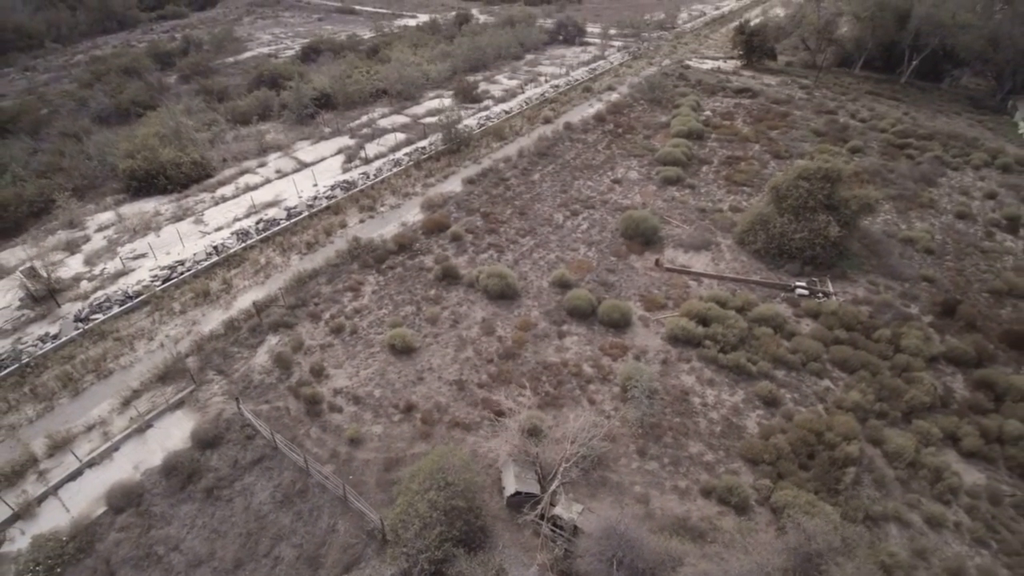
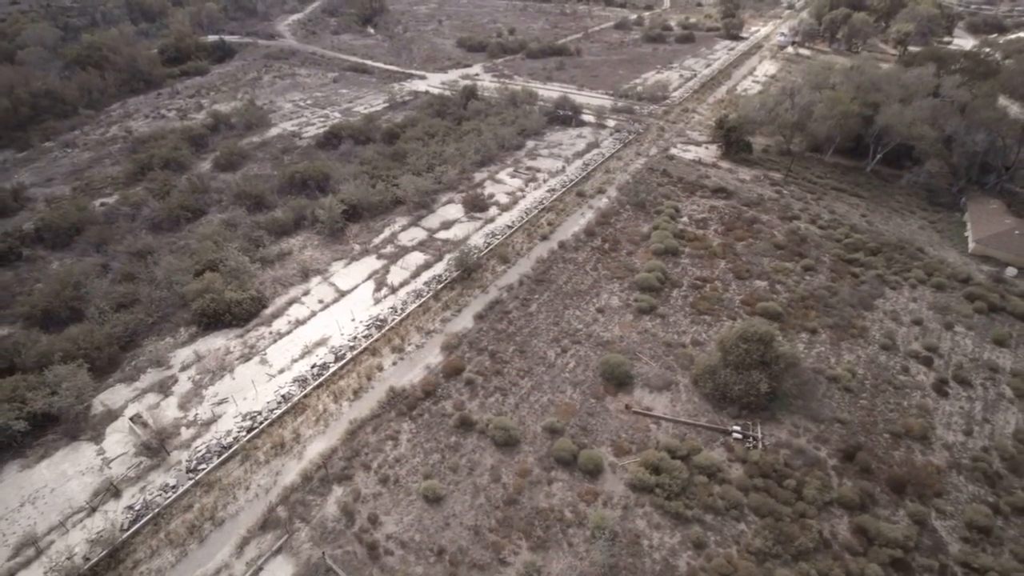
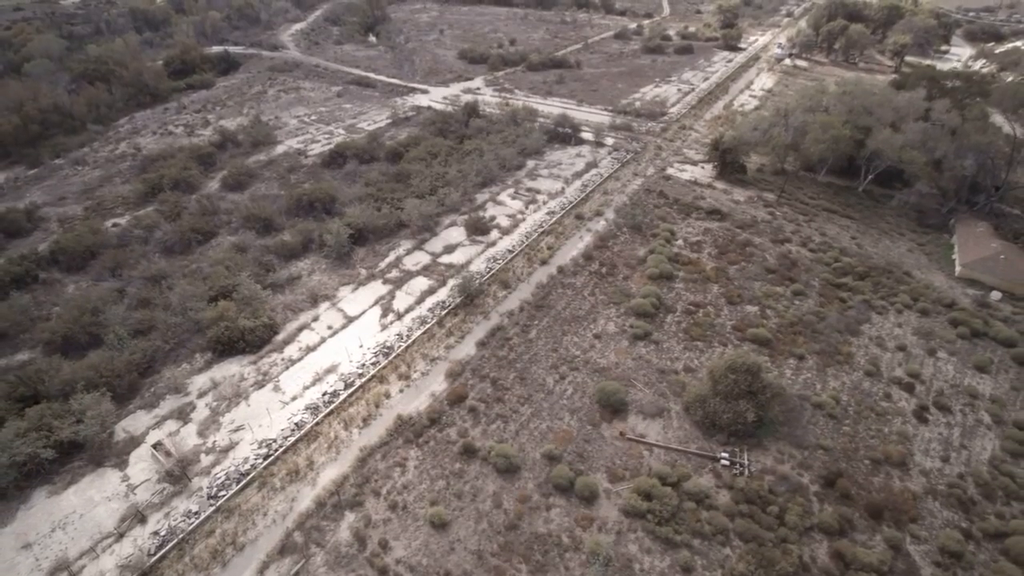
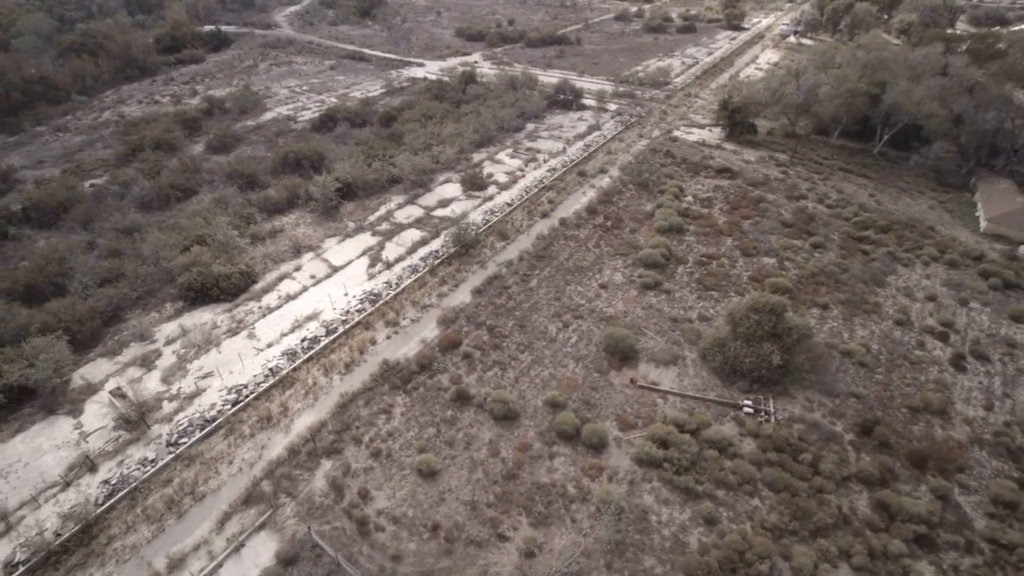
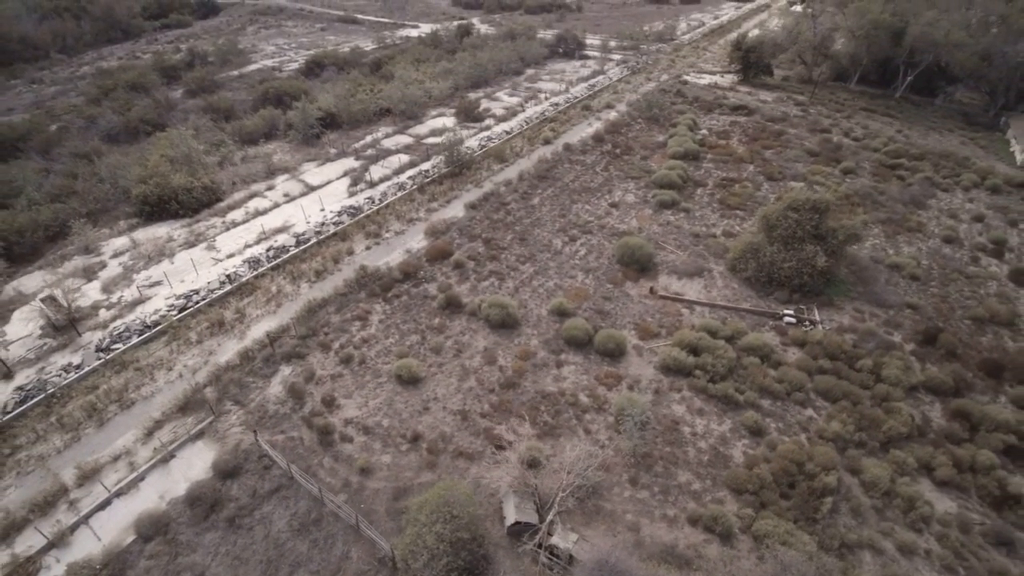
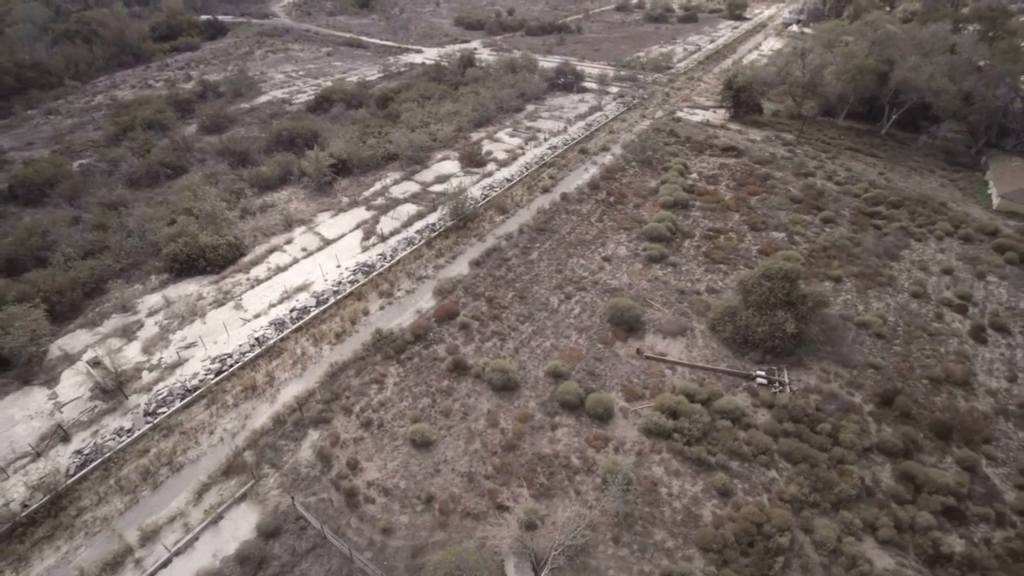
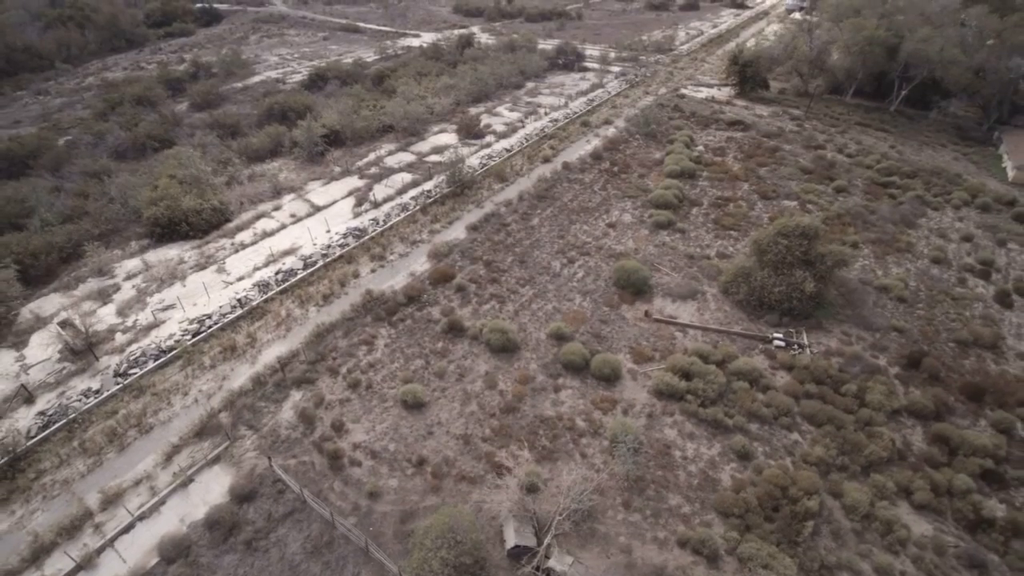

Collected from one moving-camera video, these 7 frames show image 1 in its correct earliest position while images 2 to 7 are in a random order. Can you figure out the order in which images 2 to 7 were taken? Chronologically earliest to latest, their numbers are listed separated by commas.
5, 7, 6, 4, 2, 3
